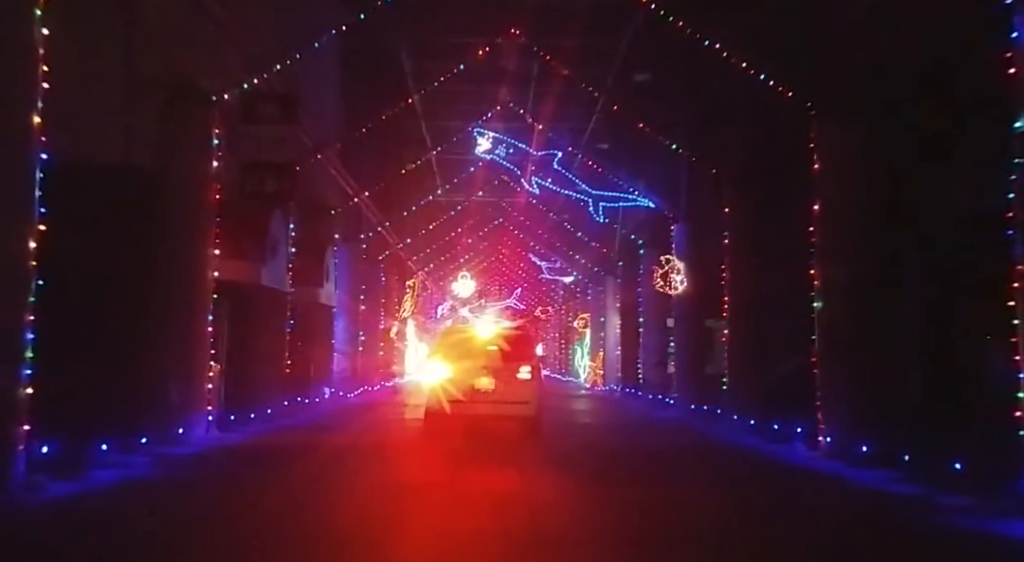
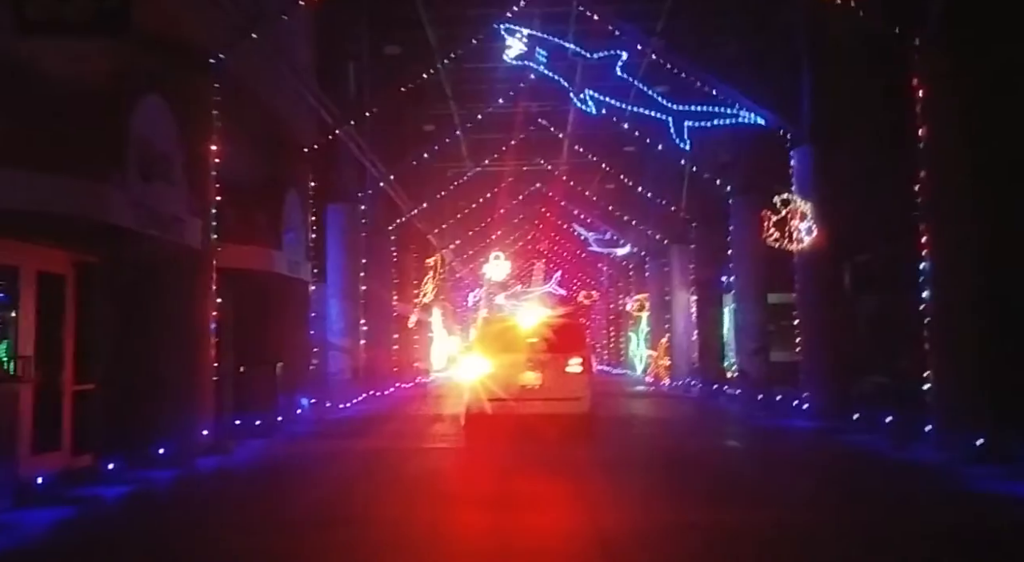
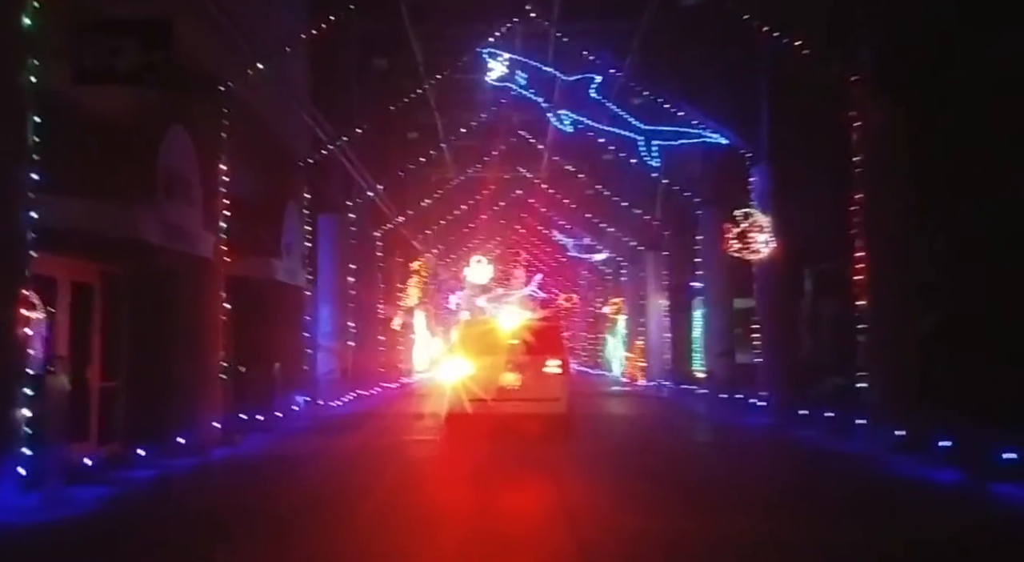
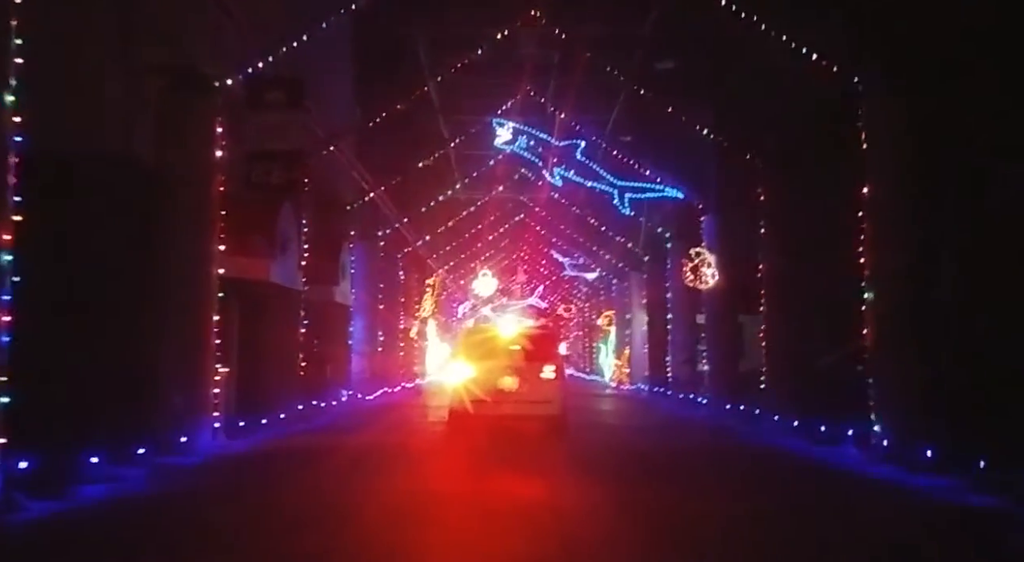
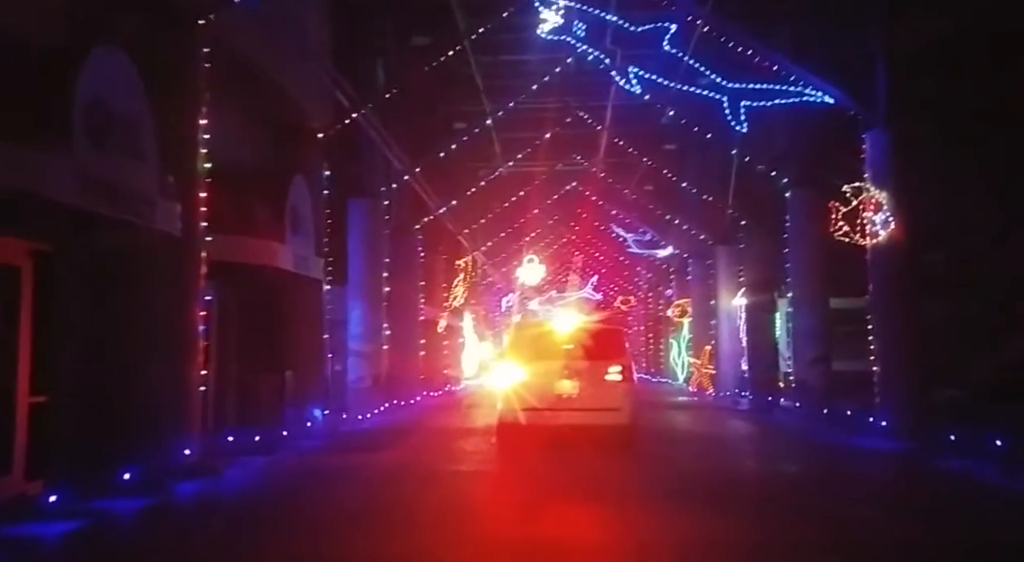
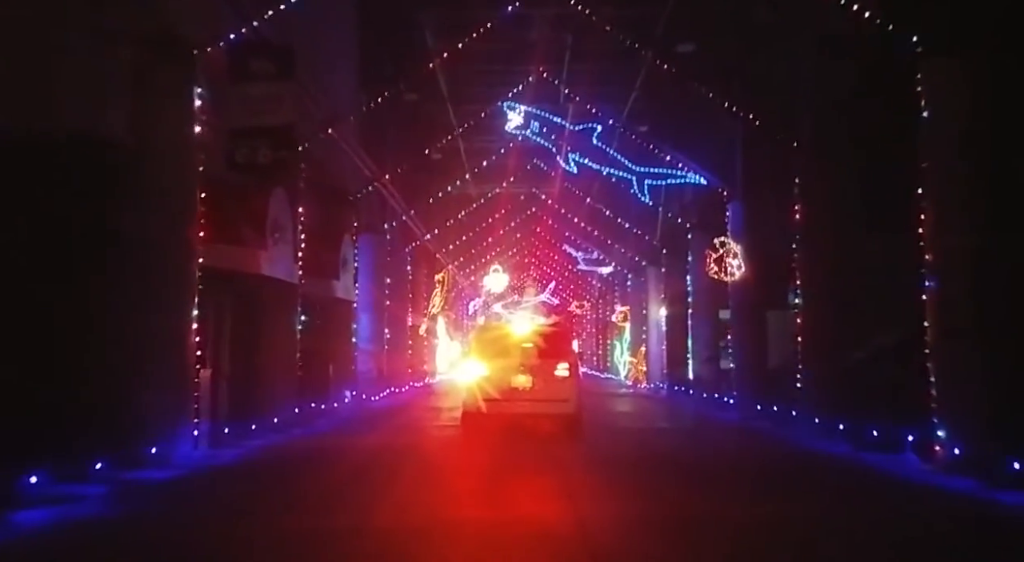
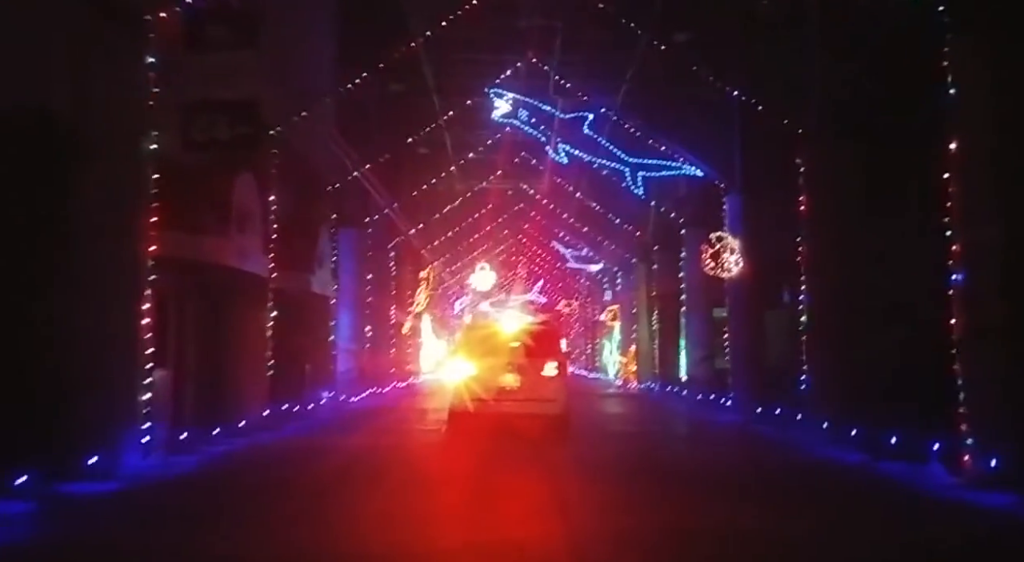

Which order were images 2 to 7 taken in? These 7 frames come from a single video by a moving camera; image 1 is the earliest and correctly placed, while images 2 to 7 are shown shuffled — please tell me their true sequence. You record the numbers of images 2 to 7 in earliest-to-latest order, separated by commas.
4, 6, 7, 3, 2, 5
